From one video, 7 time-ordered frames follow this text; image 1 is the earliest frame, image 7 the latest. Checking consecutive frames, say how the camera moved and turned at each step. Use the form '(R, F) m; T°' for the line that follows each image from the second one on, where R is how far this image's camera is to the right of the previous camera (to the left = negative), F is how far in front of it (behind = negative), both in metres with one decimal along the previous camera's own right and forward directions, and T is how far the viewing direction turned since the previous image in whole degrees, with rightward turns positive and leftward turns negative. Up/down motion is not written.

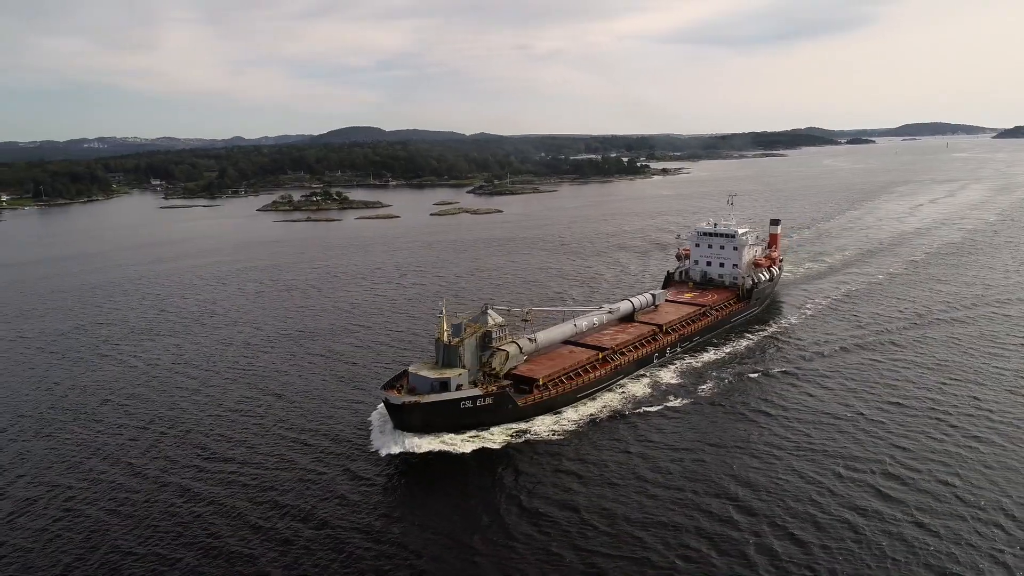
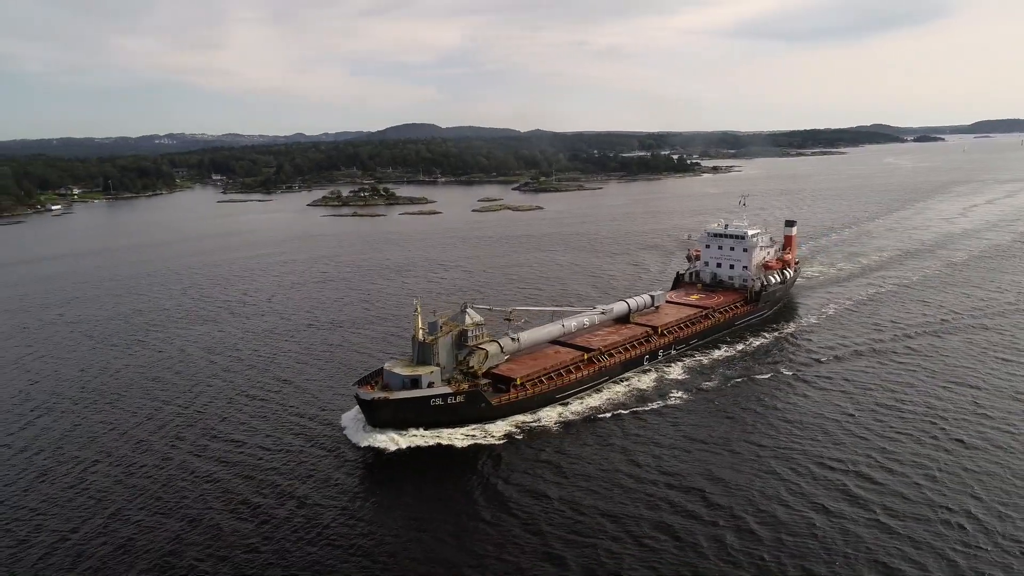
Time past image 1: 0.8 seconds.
(+1.6, -0.7) m; -4°
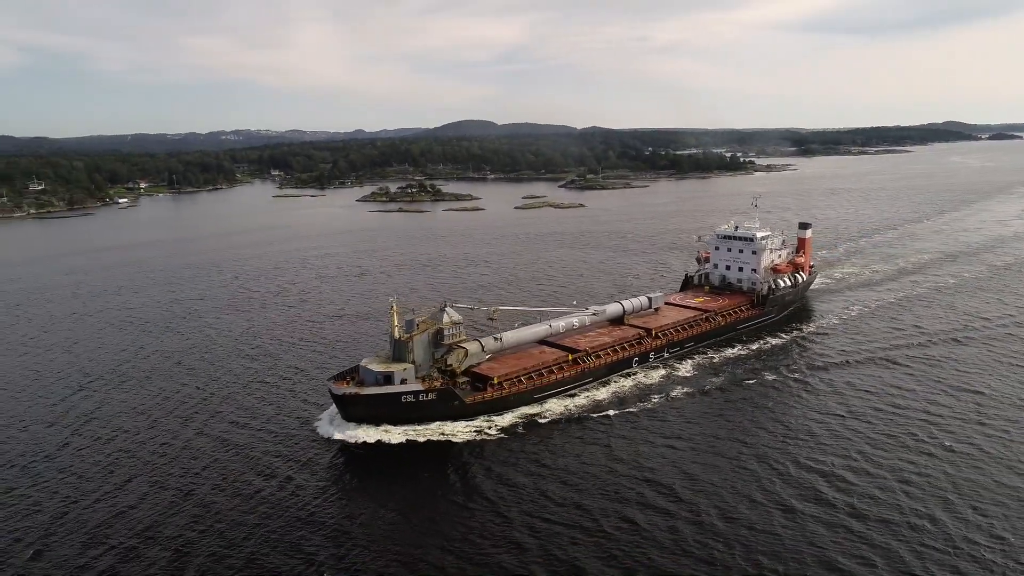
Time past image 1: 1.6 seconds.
(+1.8, -0.4) m; -4°
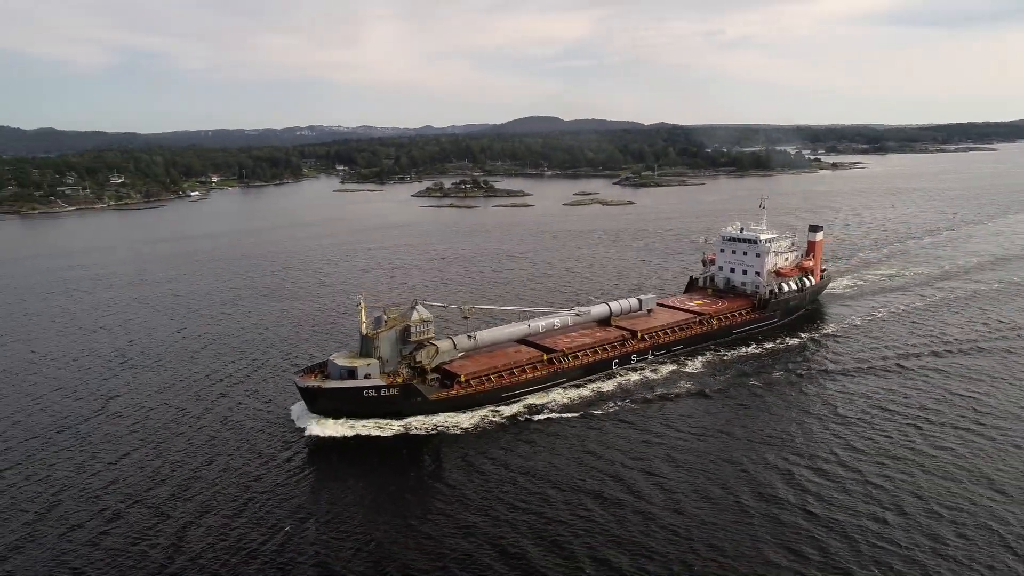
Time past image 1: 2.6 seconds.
(+2.4, 0.0) m; -5°
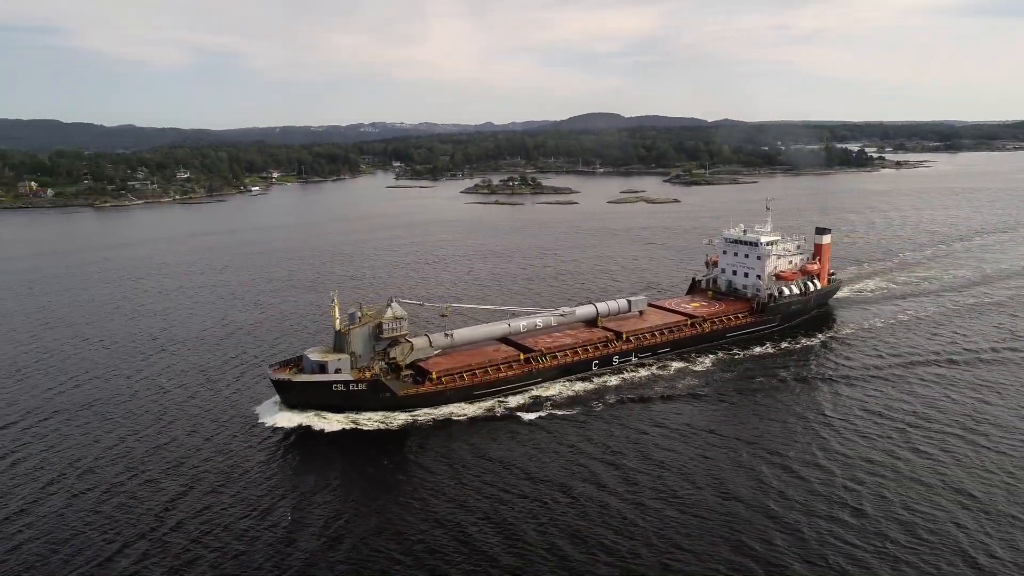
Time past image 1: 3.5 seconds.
(+2.2, -0.1) m; -4°
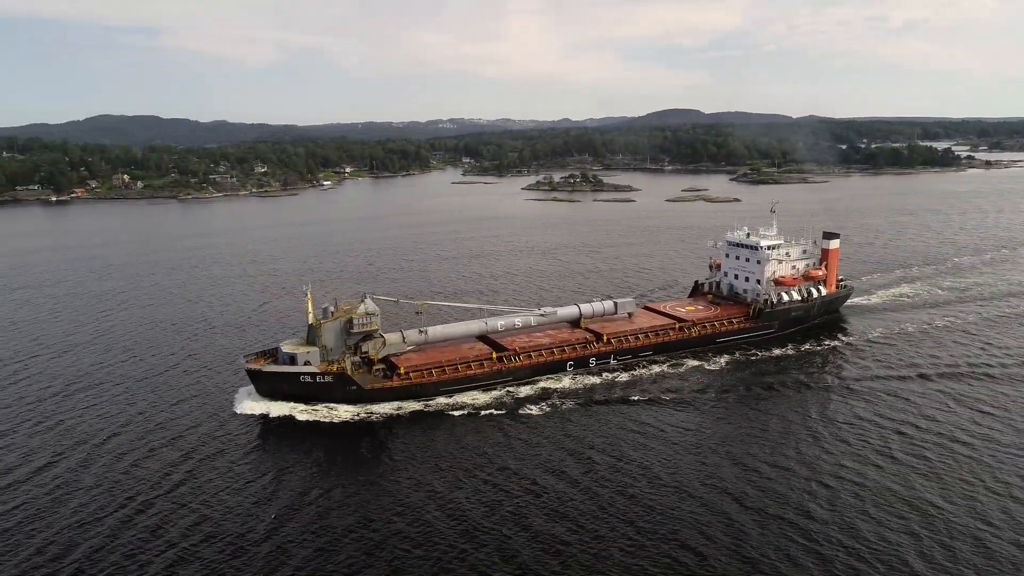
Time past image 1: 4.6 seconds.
(+2.8, -0.2) m; -5°
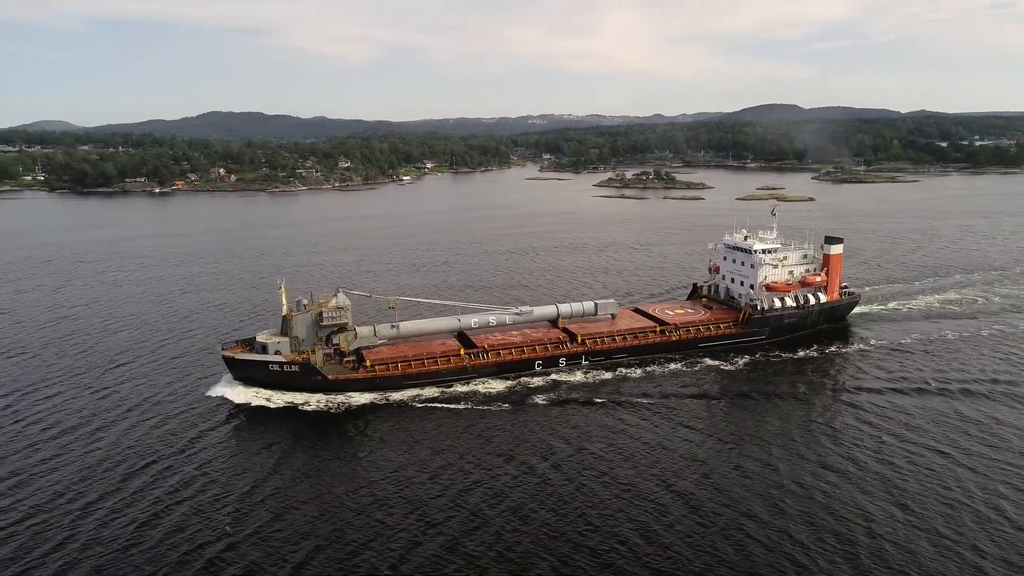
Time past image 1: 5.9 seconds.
(+3.4, -0.3) m; -6°
